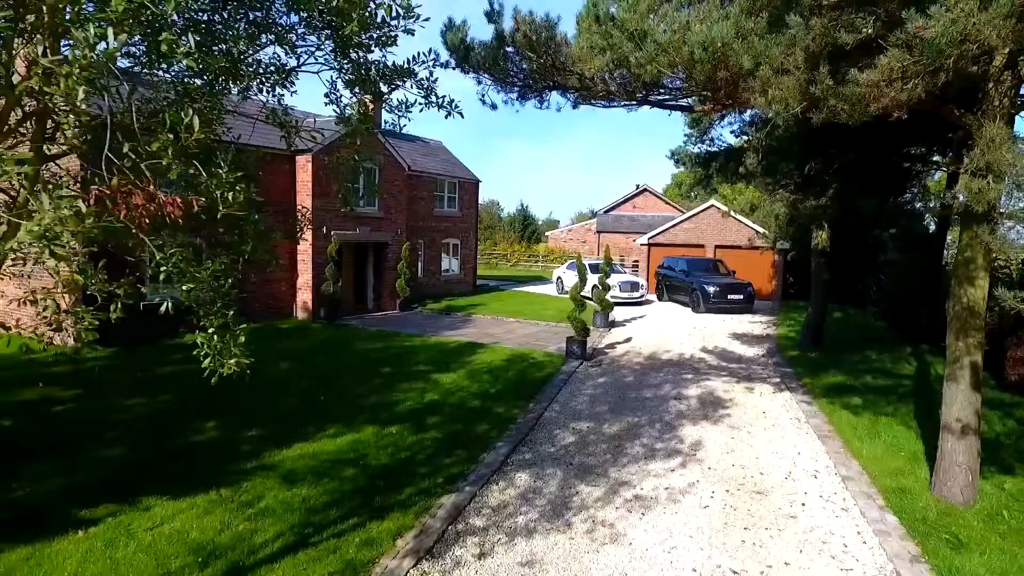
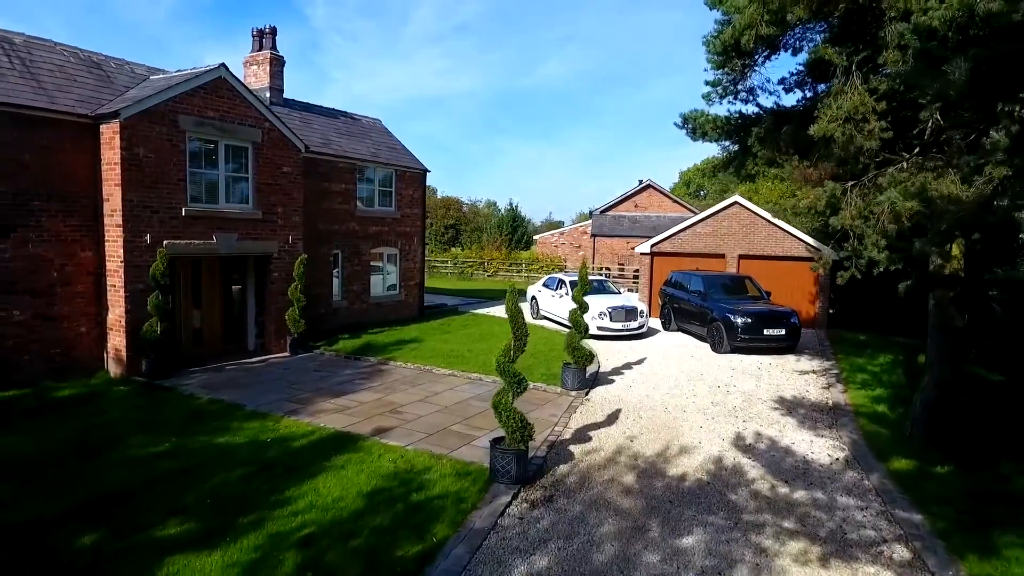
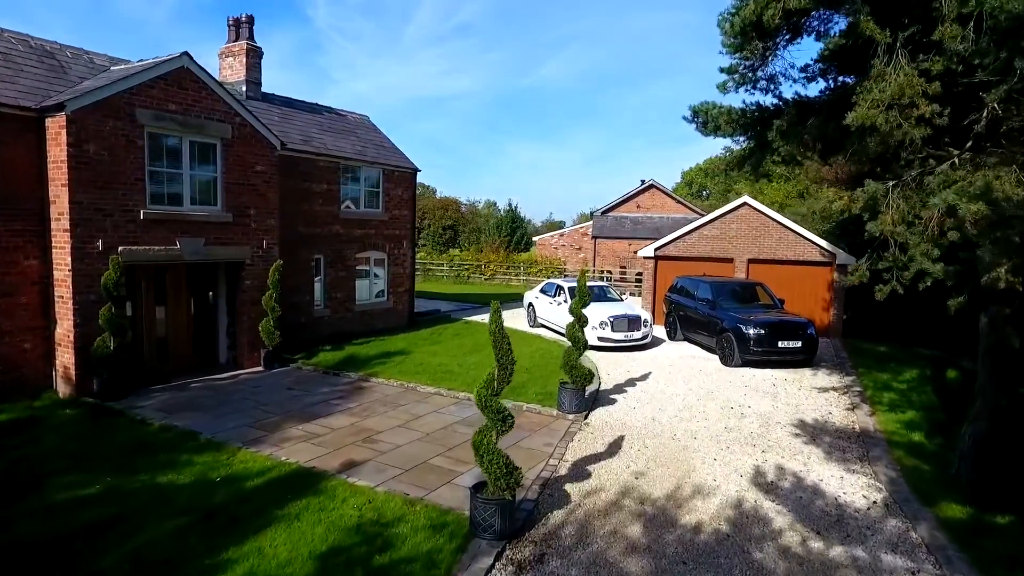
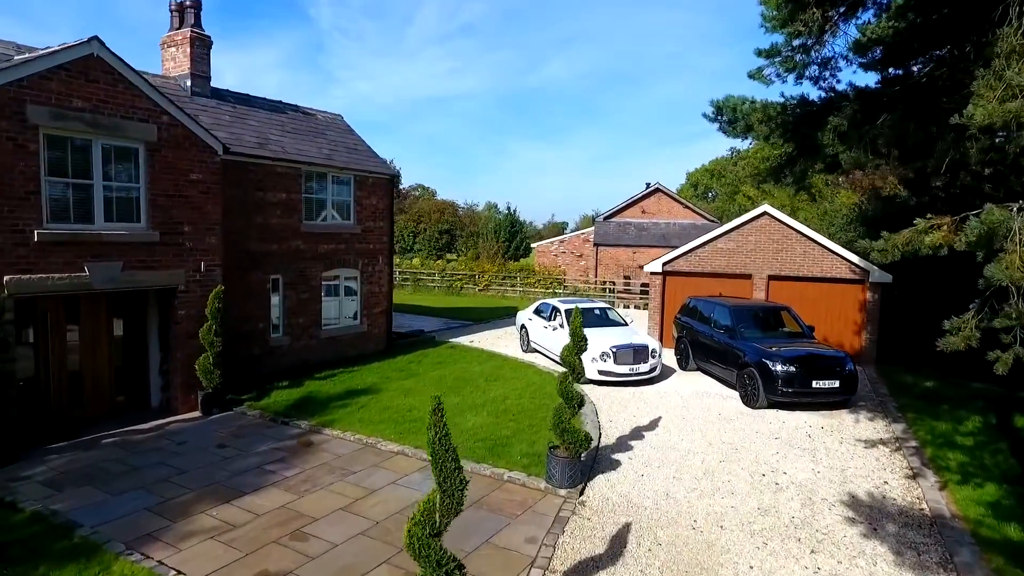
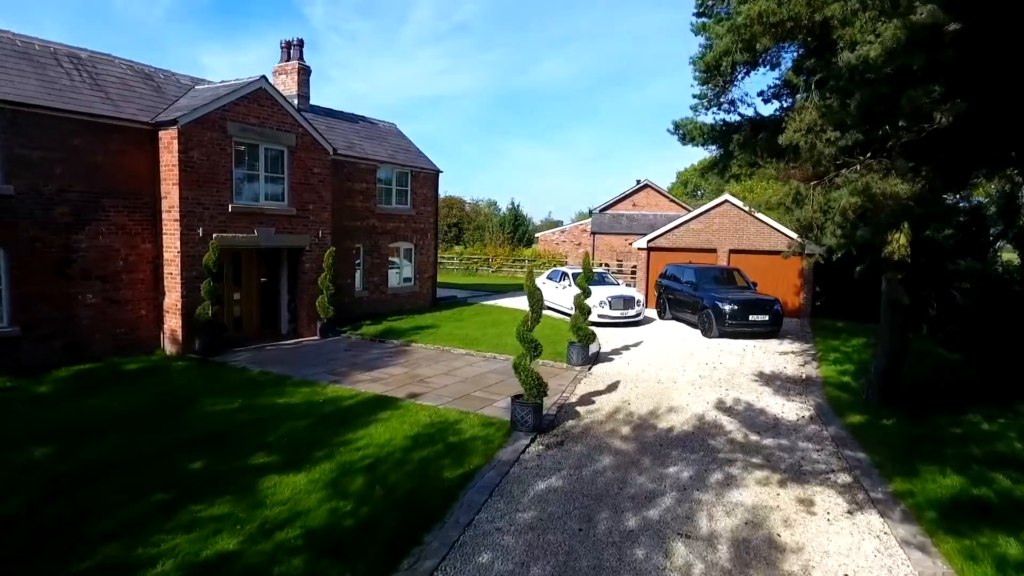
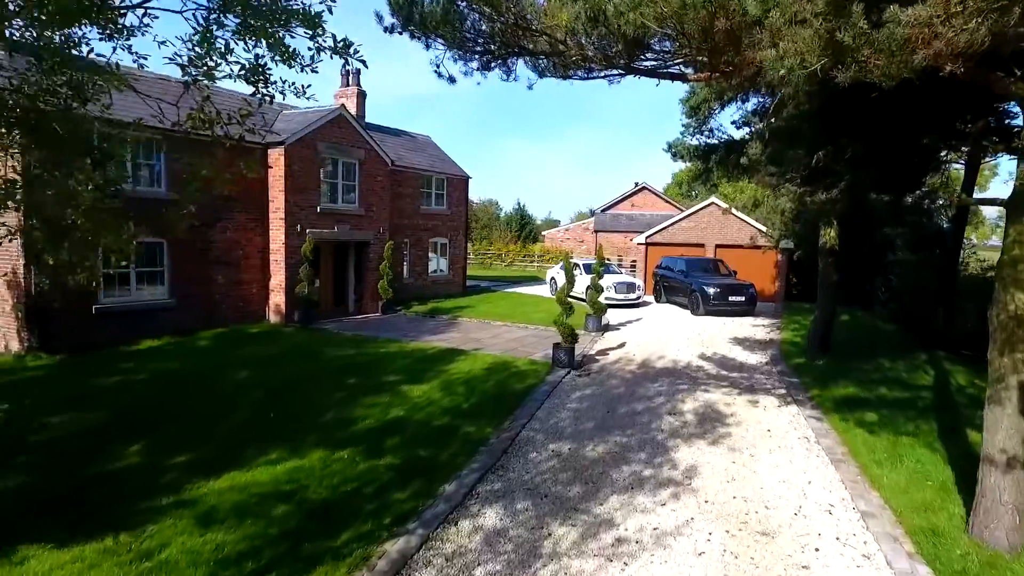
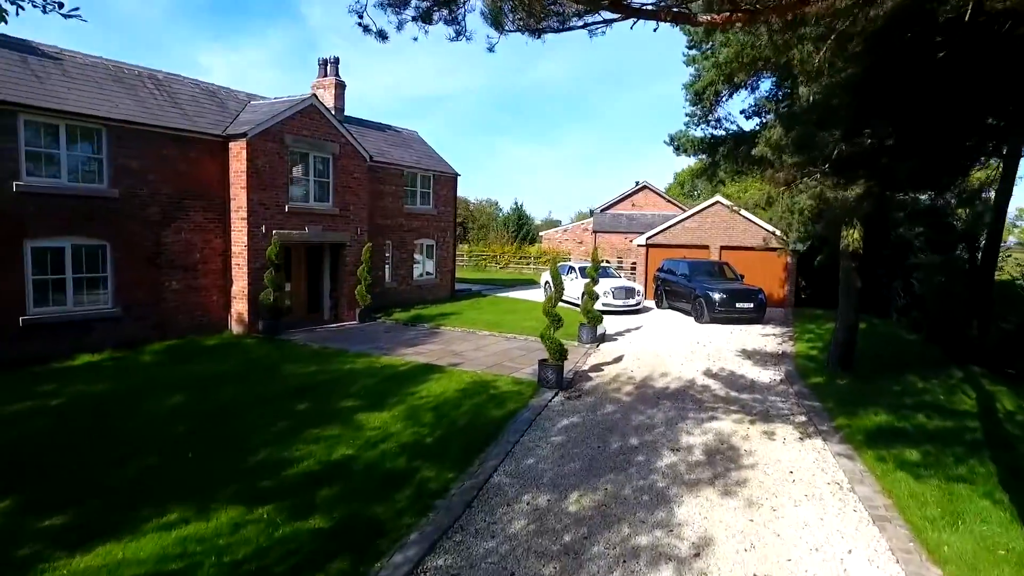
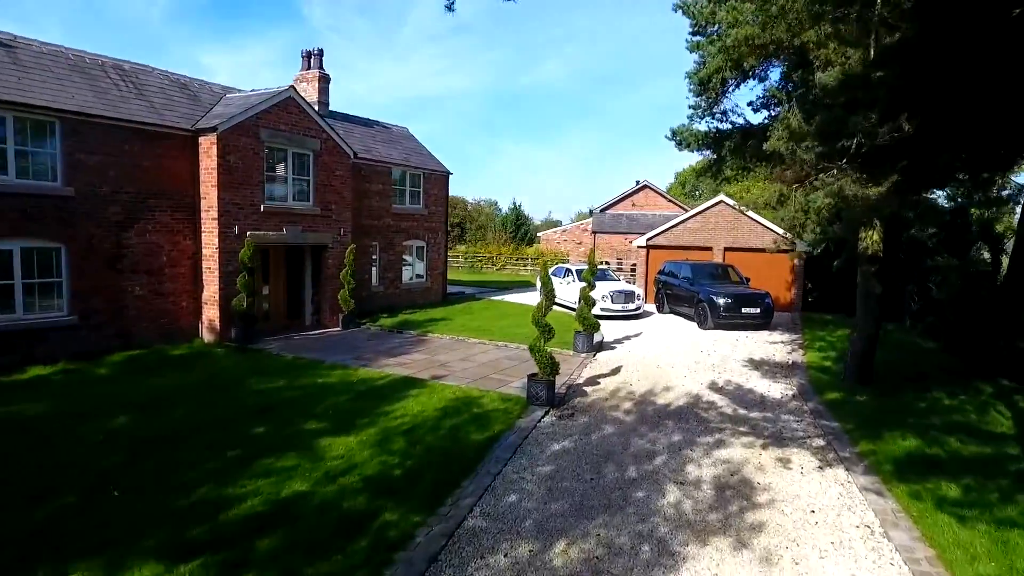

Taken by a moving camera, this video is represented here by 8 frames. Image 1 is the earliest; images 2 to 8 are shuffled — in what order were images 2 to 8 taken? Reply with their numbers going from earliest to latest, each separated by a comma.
6, 7, 8, 5, 2, 3, 4
